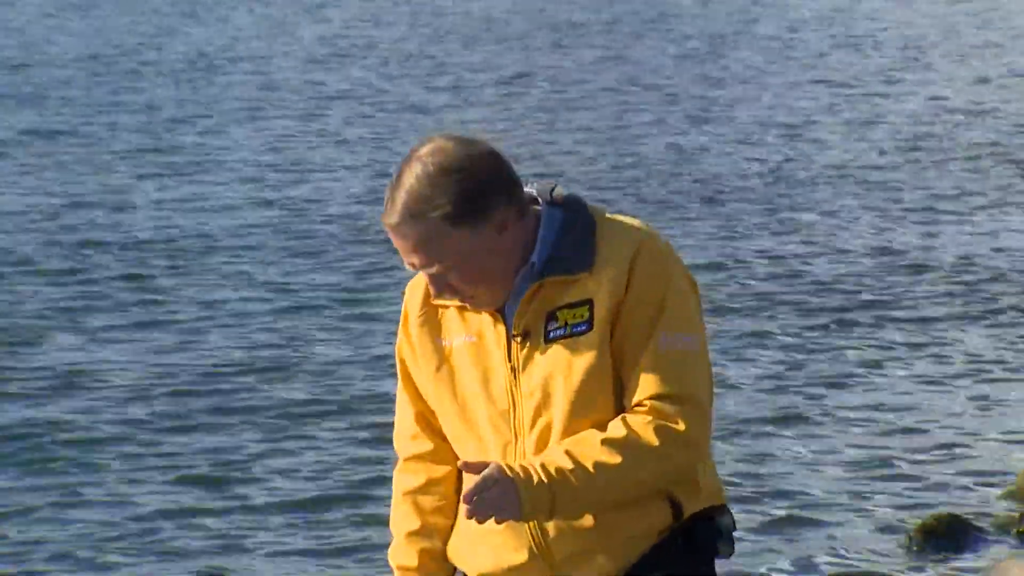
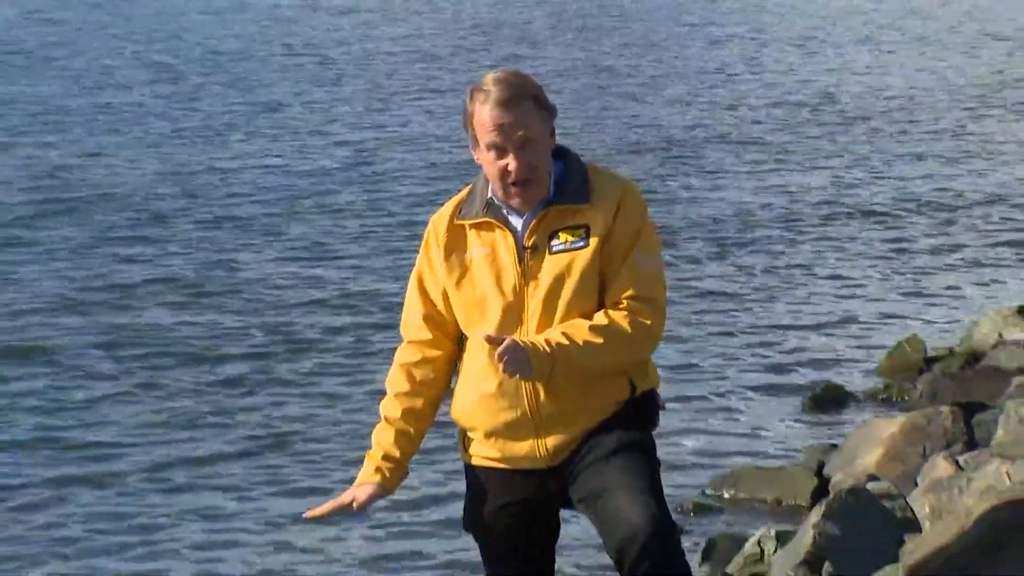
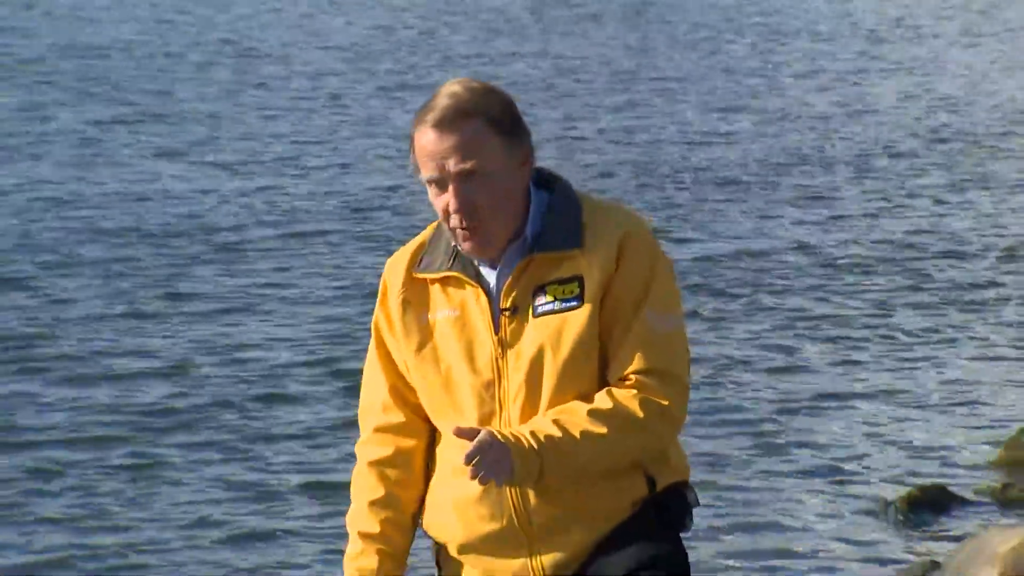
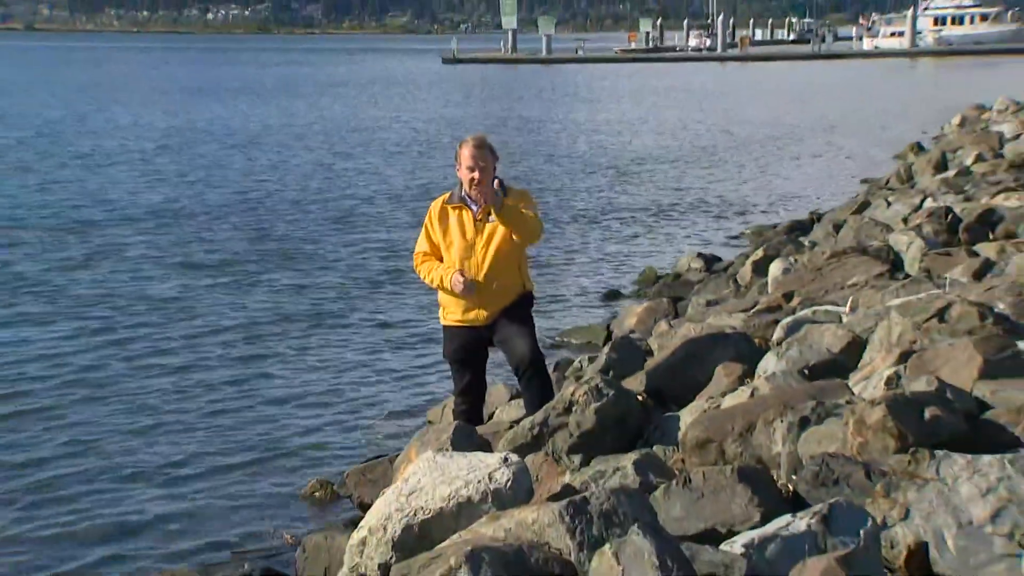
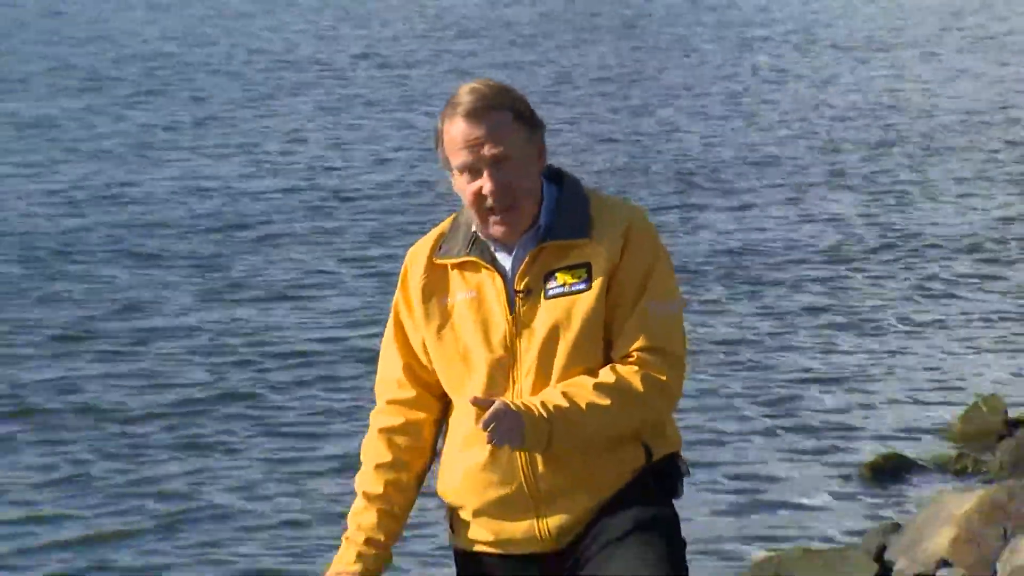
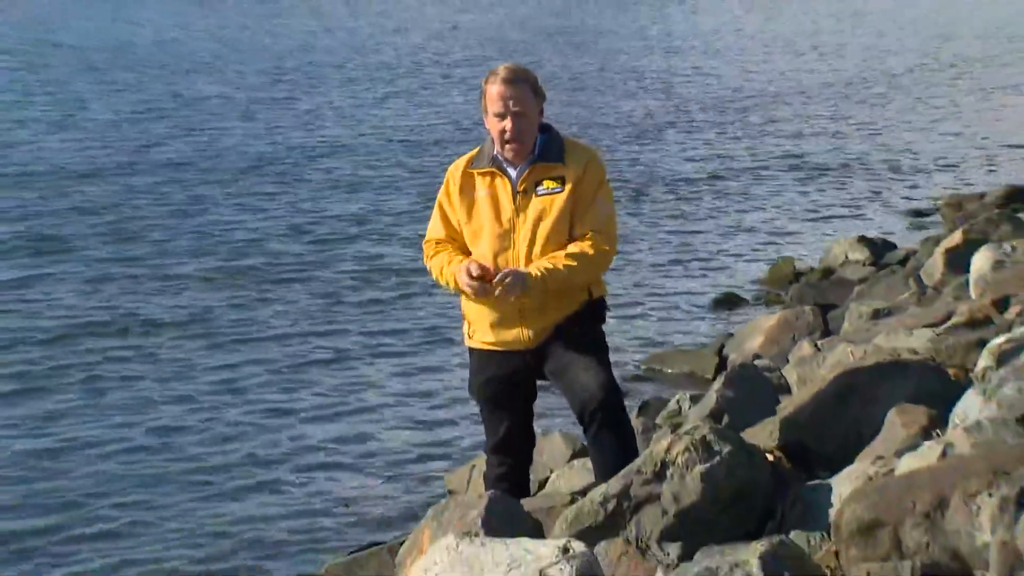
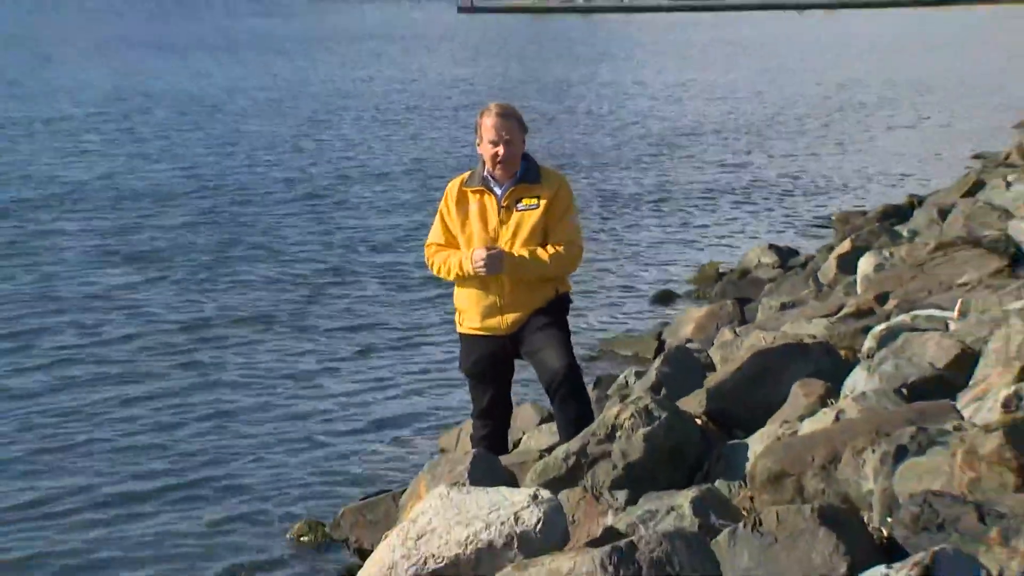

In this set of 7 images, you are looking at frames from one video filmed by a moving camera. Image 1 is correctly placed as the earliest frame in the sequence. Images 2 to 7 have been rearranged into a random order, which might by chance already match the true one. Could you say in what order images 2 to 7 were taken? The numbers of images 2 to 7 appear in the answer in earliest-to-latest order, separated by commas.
3, 5, 2, 6, 7, 4
